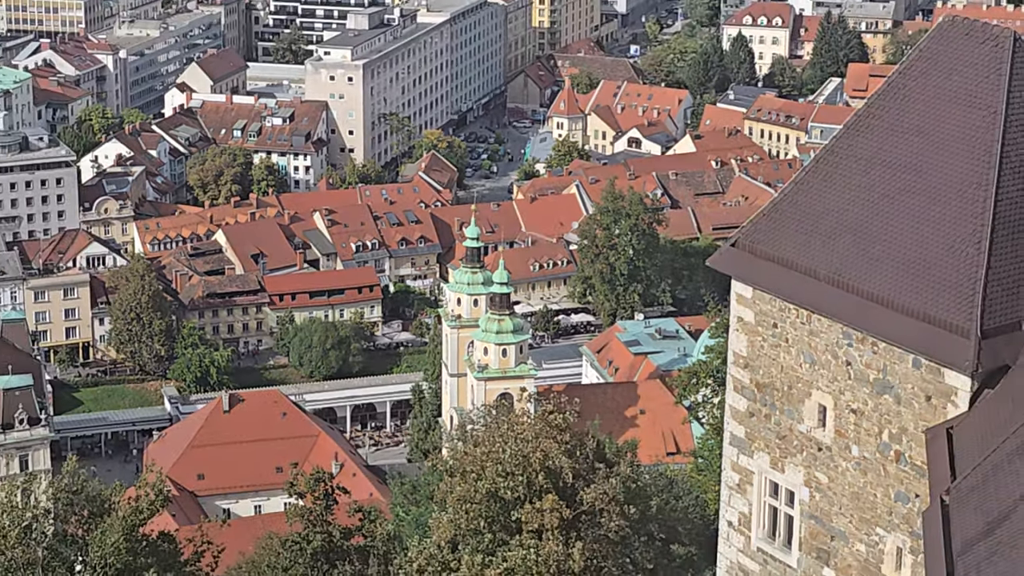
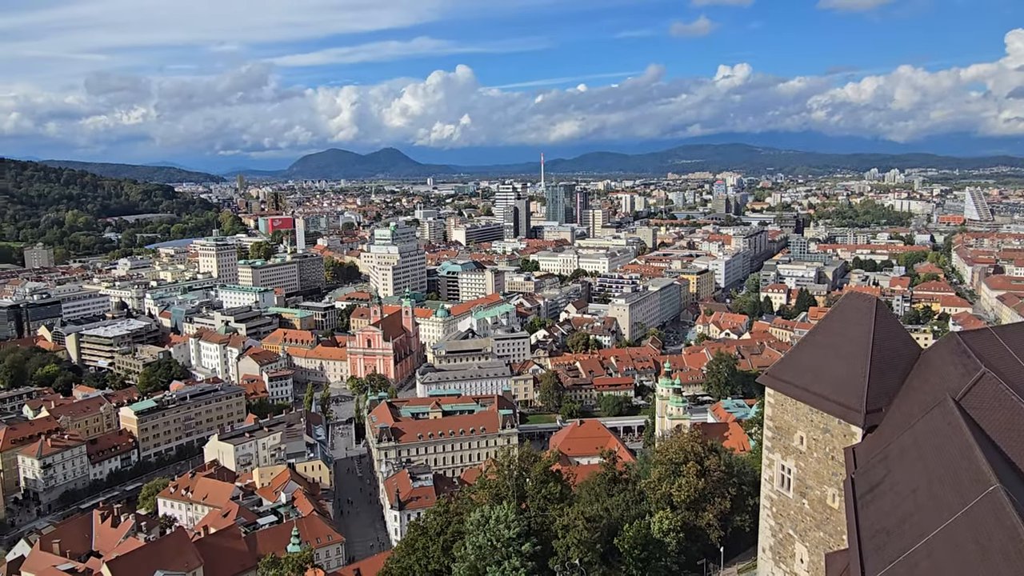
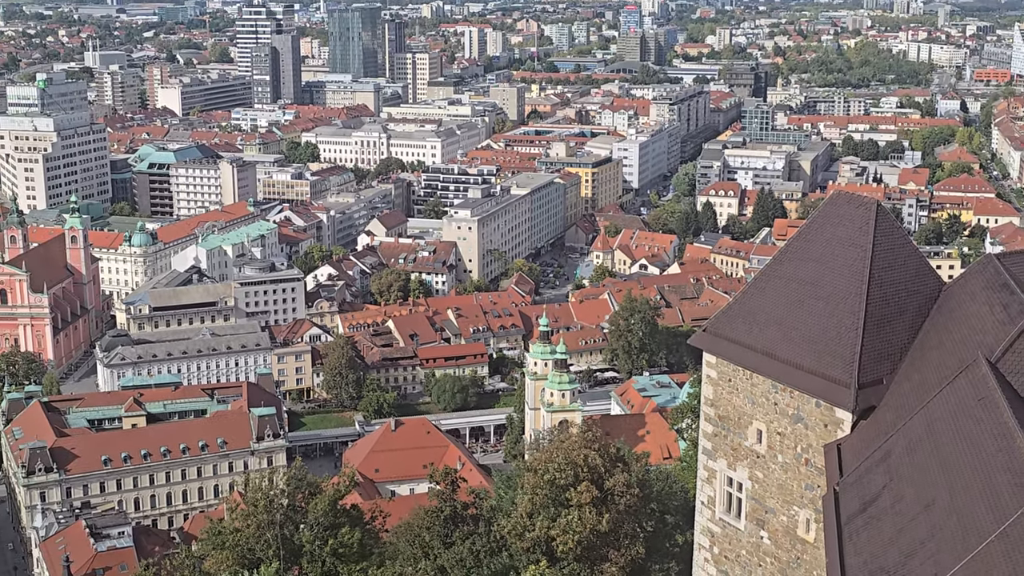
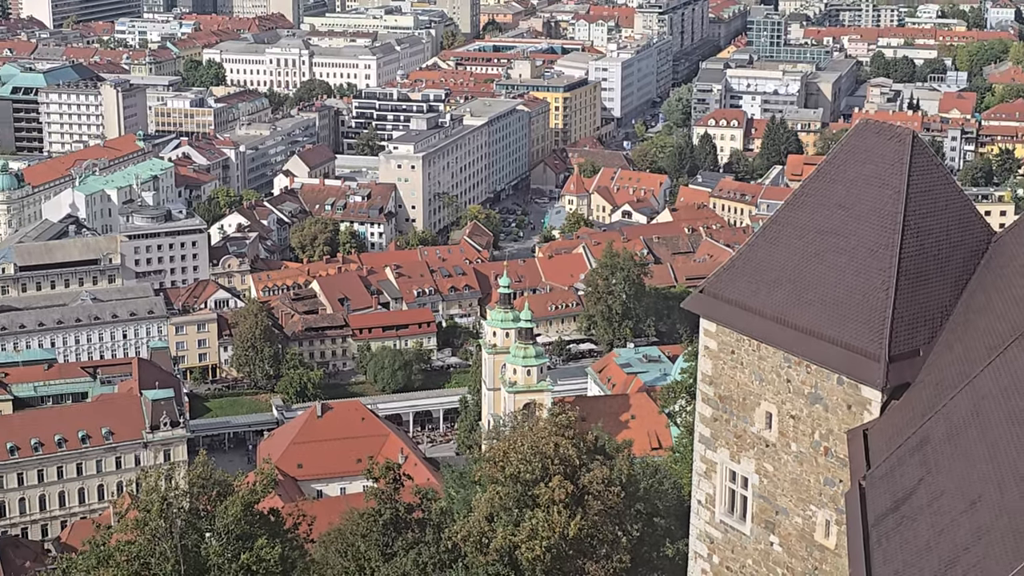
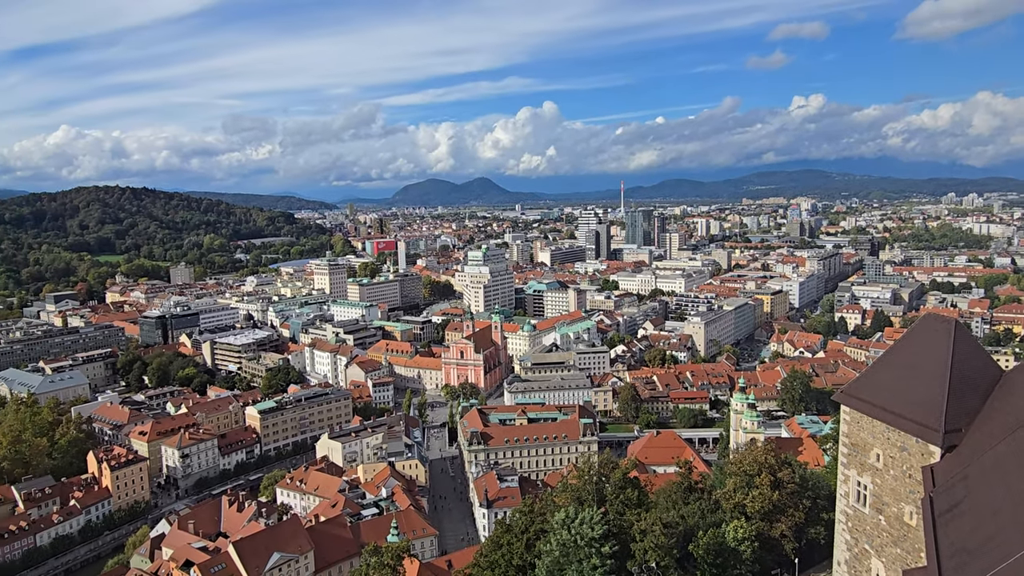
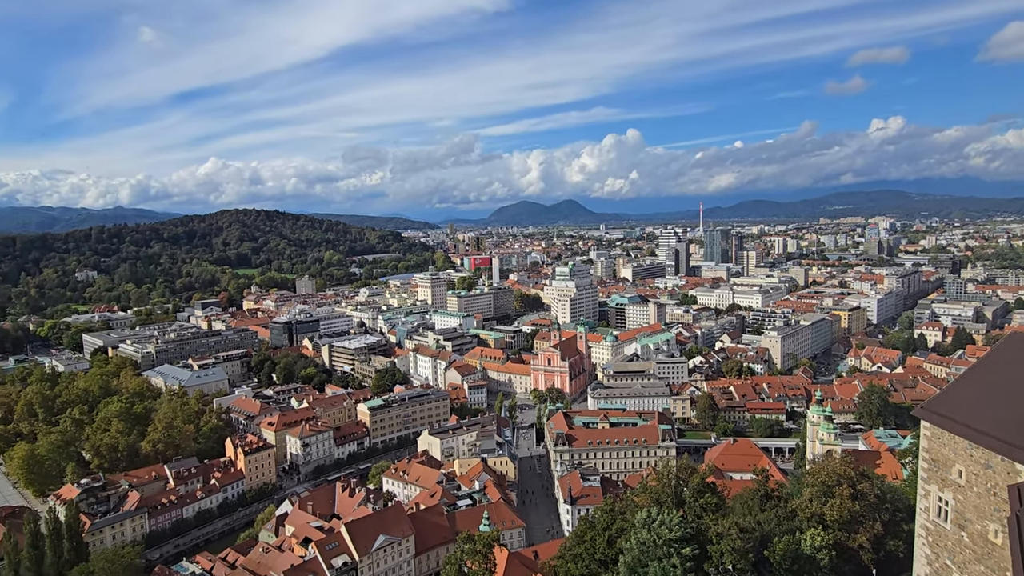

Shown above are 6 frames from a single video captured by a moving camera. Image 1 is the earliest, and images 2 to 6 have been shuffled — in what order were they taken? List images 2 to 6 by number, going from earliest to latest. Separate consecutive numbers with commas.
4, 3, 2, 5, 6
